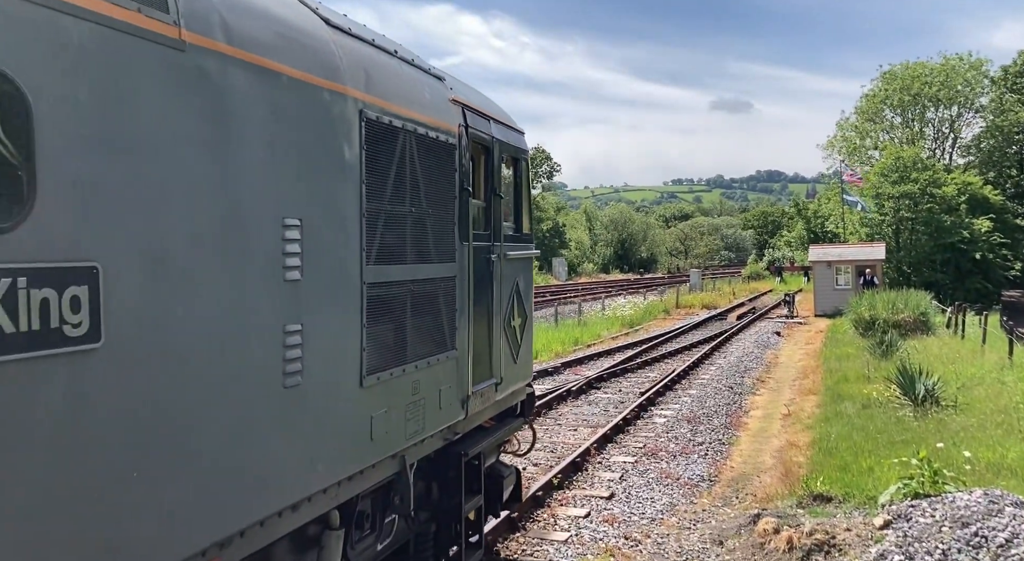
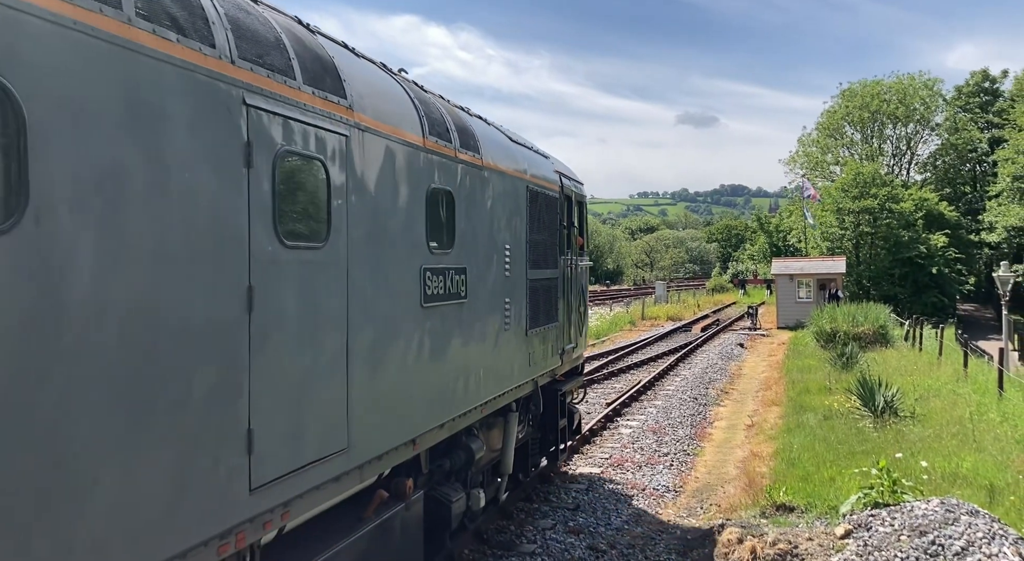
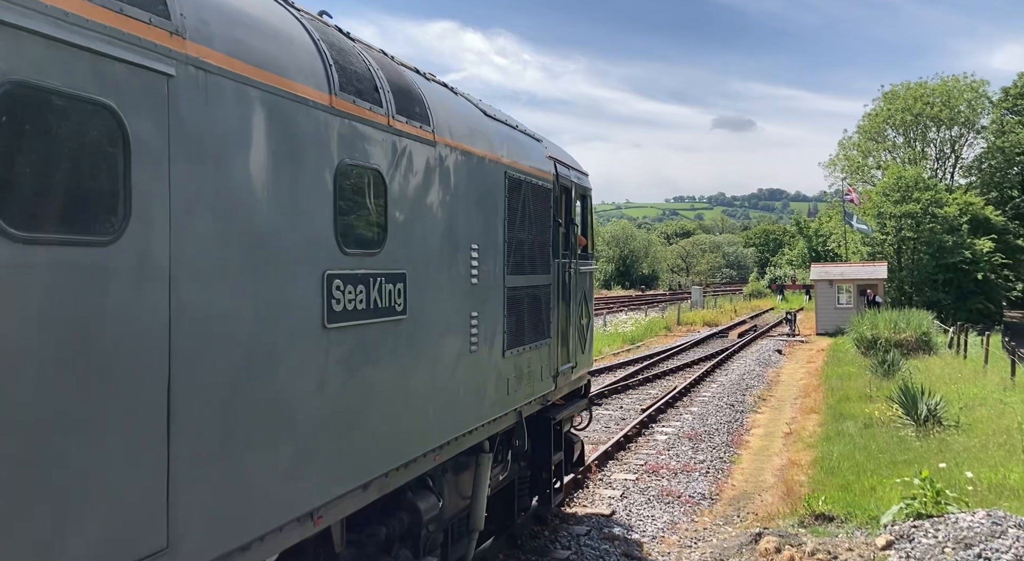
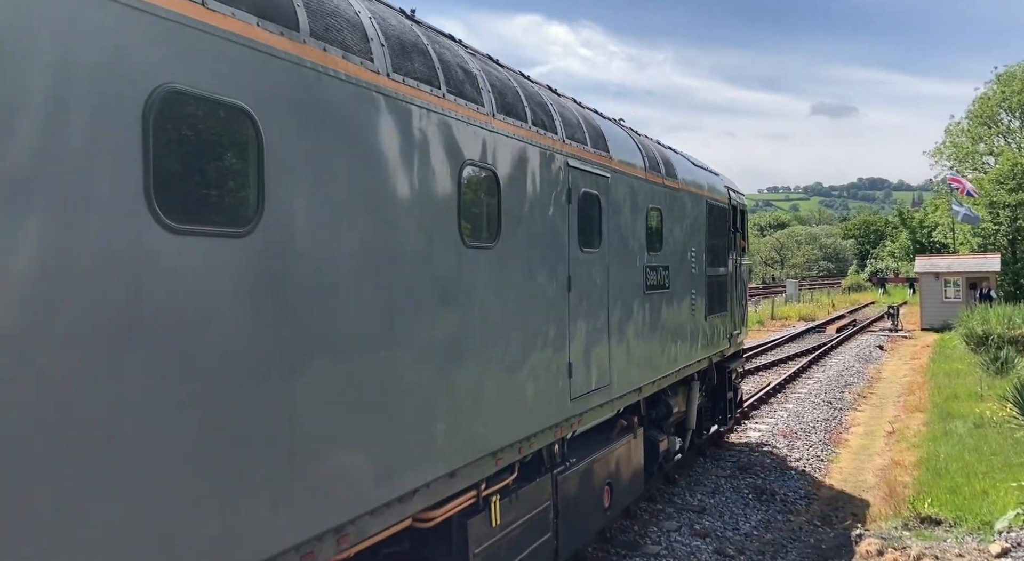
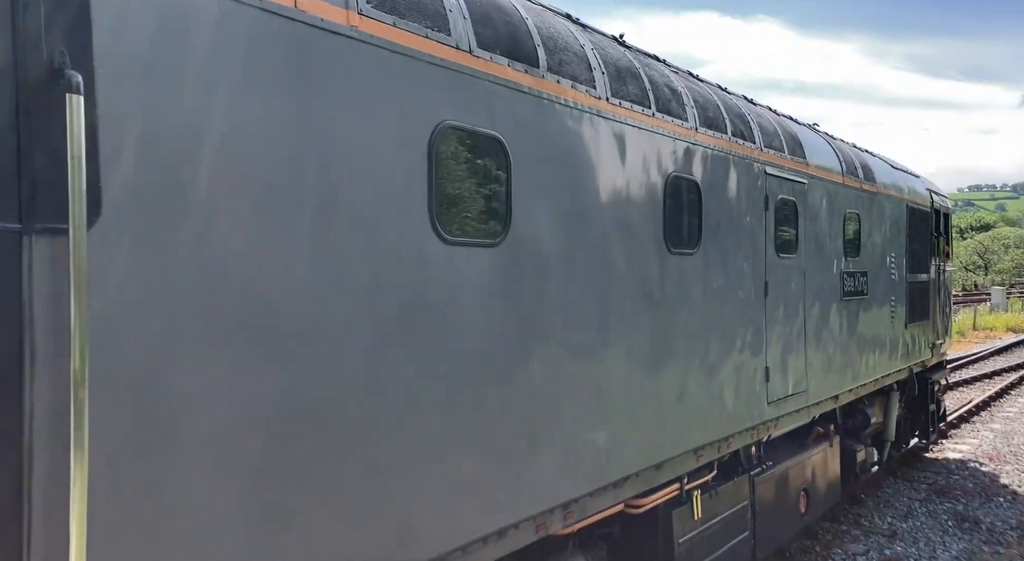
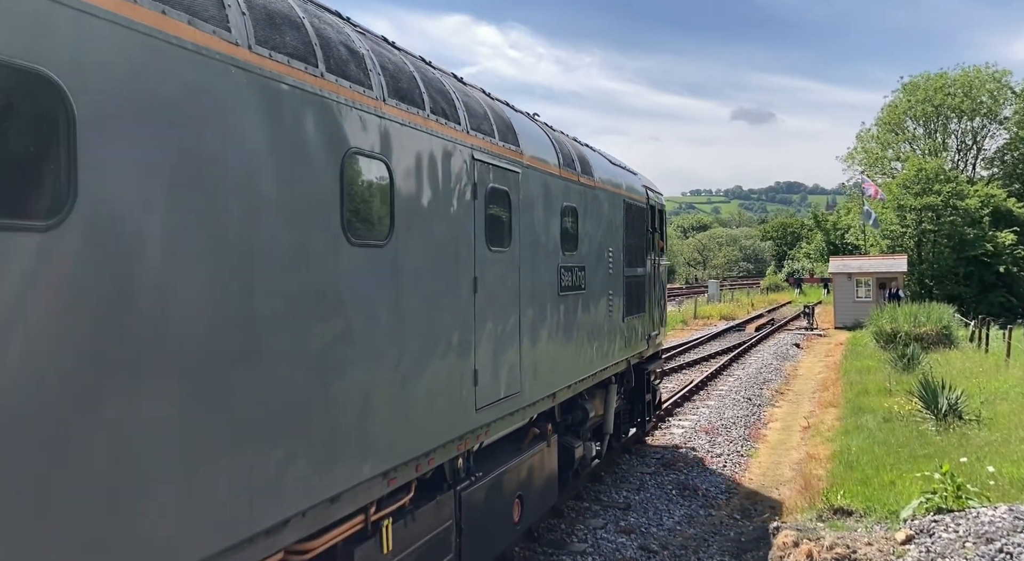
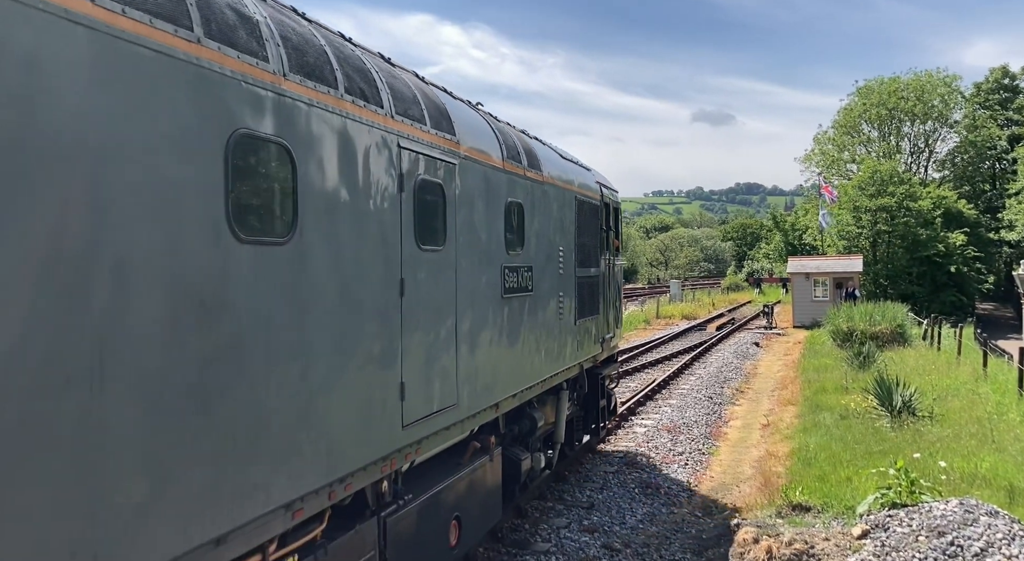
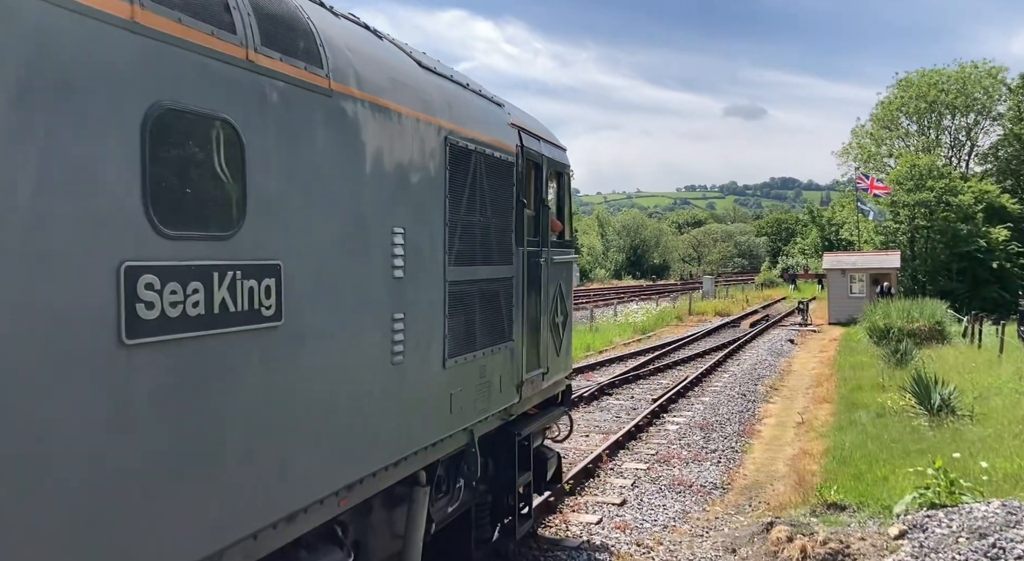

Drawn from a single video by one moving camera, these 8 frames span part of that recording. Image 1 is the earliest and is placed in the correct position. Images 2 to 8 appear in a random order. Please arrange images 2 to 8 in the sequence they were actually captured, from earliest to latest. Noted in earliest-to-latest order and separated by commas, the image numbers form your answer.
8, 3, 2, 7, 6, 4, 5
